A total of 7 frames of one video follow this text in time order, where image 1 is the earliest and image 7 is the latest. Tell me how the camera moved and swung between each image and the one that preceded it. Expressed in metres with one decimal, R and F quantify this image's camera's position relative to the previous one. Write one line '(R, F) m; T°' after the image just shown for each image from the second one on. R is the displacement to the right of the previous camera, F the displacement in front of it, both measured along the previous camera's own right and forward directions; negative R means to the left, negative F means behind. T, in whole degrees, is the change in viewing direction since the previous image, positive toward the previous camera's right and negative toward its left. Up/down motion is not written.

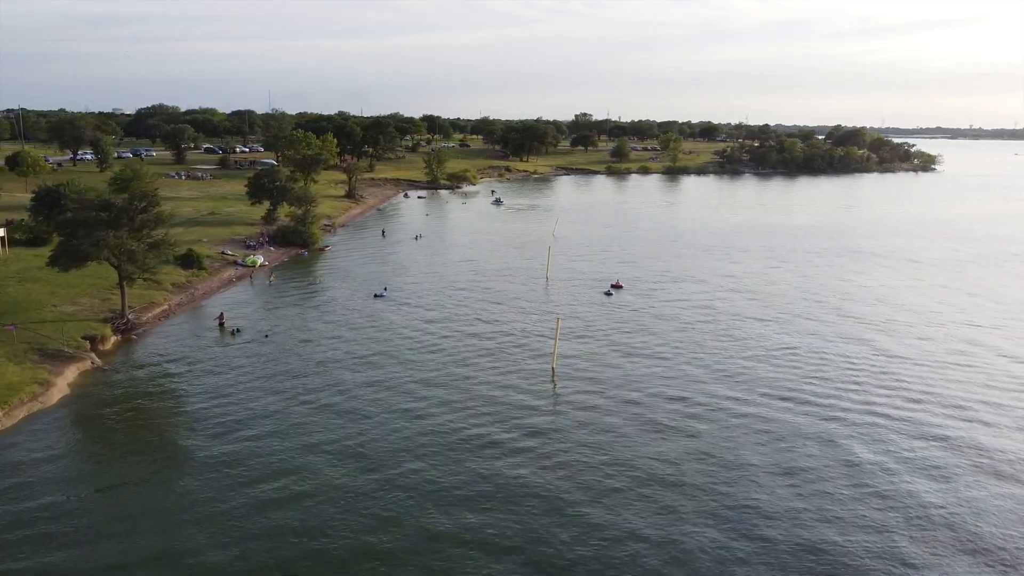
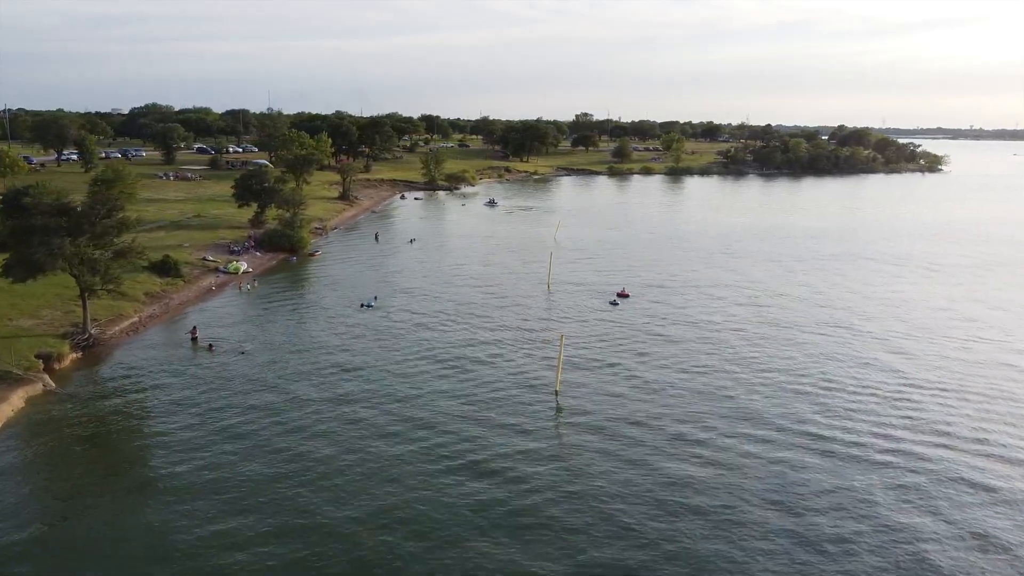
(+0.2, +4.5) m; 0°
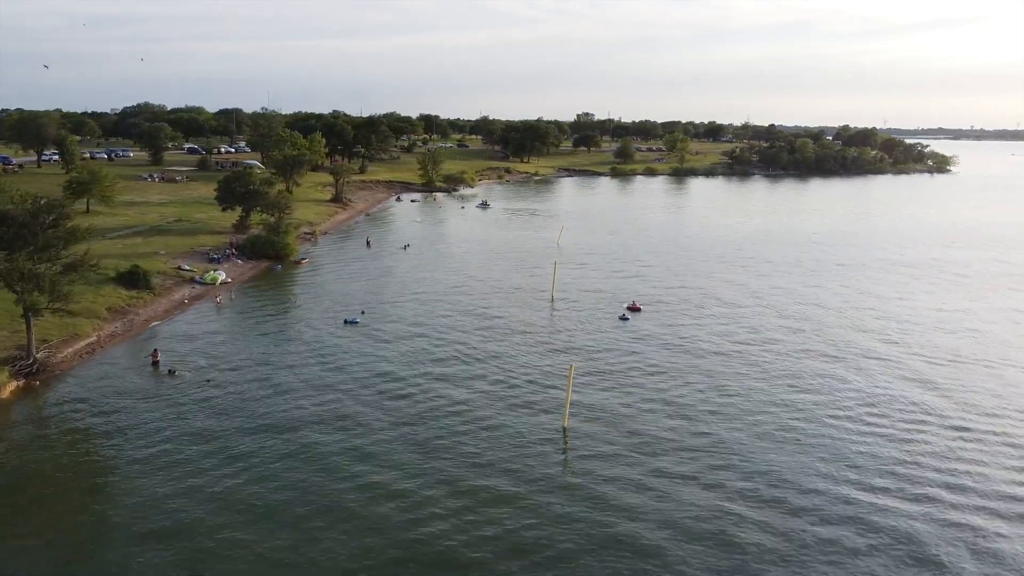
(0.0, +5.8) m; 0°
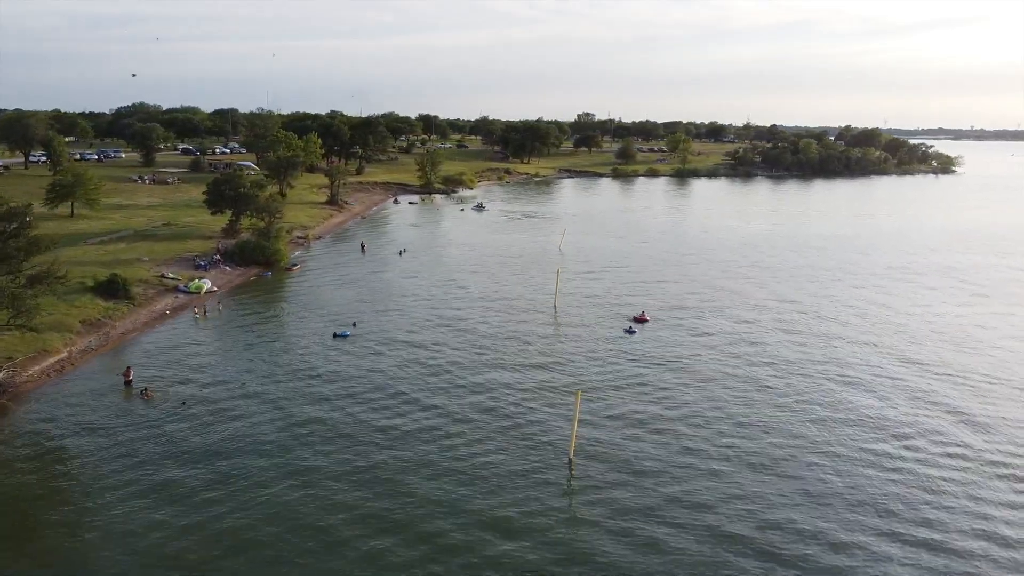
(0.0, +3.3) m; 0°
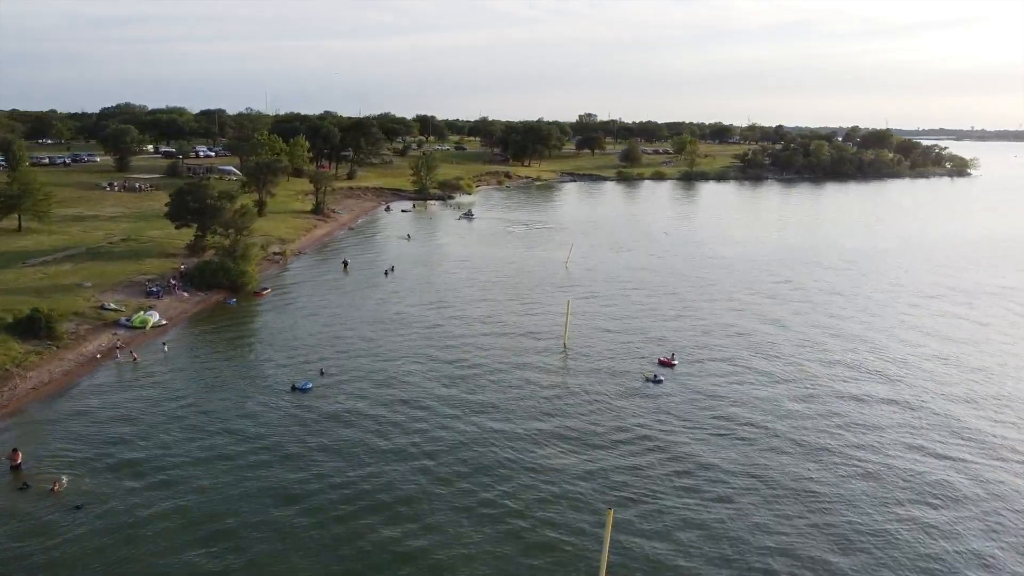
(-0.1, +9.8) m; 0°
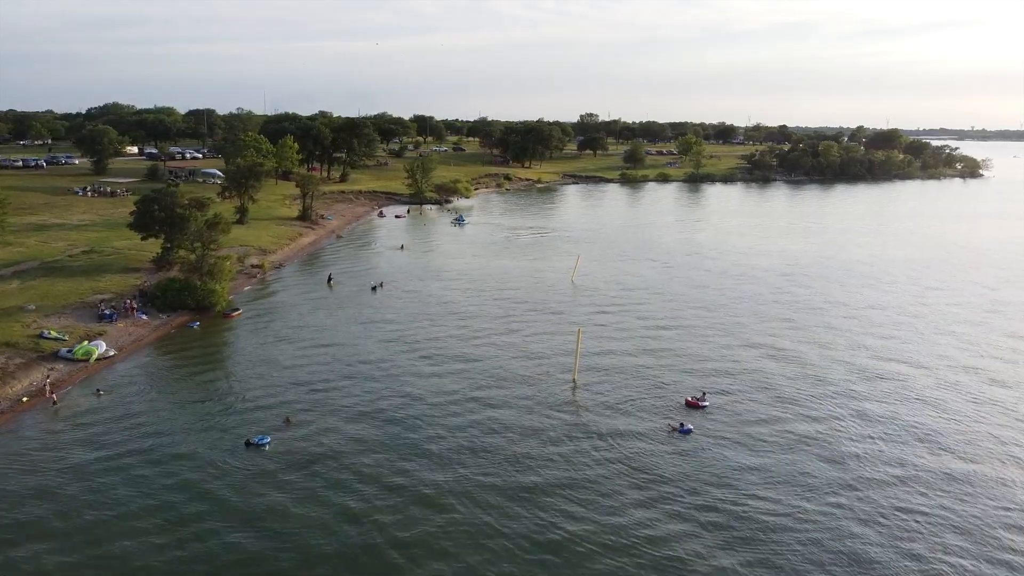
(-0.1, +7.4) m; 0°
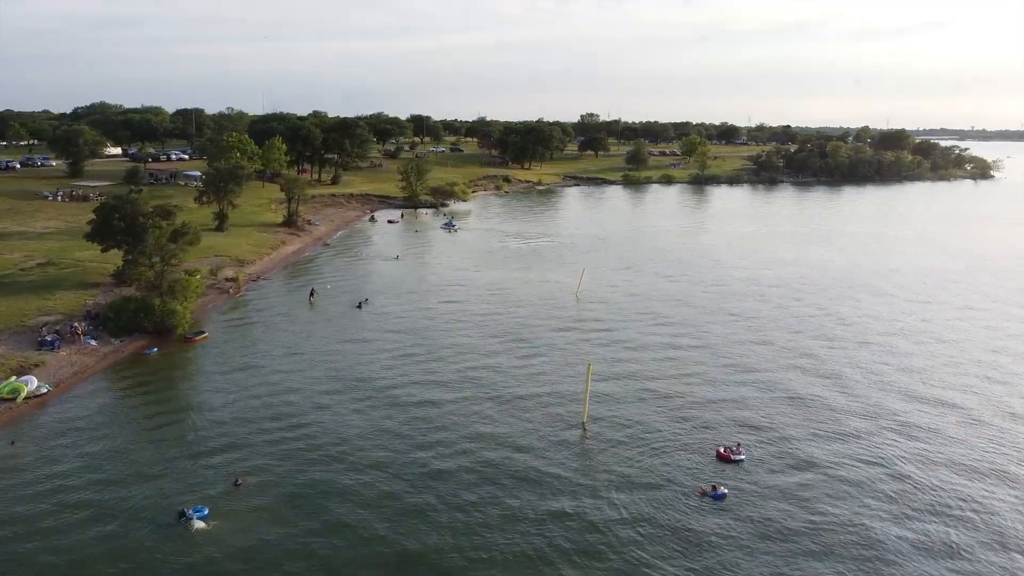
(+0.1, +6.8) m; 0°
